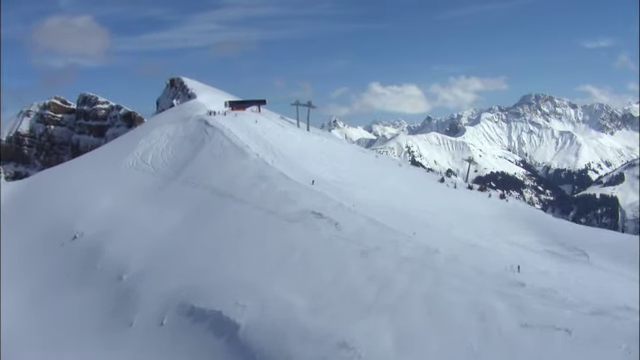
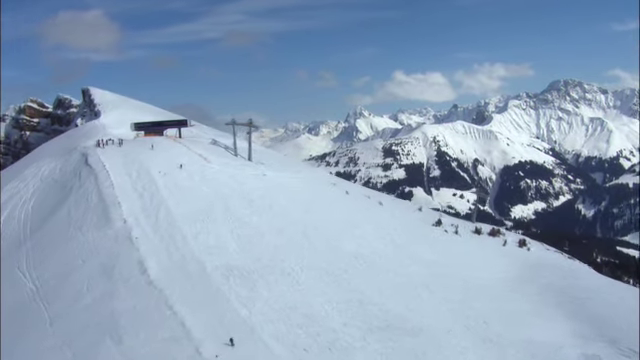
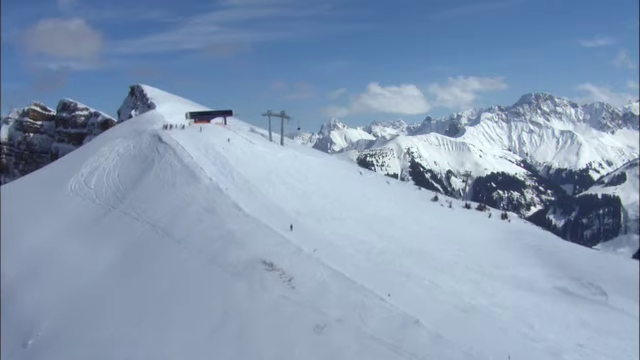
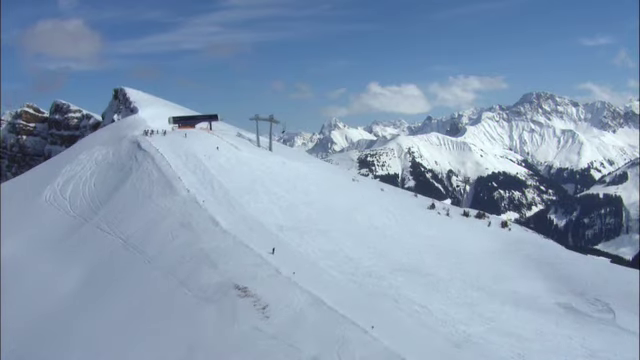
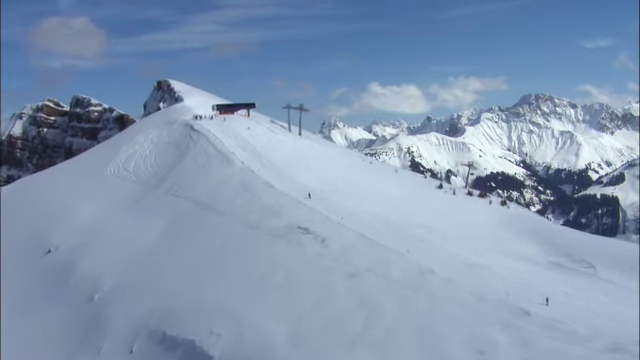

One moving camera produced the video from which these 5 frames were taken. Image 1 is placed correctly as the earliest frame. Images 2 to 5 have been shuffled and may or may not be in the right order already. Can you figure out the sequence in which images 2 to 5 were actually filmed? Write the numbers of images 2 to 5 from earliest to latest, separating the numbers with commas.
5, 3, 4, 2
